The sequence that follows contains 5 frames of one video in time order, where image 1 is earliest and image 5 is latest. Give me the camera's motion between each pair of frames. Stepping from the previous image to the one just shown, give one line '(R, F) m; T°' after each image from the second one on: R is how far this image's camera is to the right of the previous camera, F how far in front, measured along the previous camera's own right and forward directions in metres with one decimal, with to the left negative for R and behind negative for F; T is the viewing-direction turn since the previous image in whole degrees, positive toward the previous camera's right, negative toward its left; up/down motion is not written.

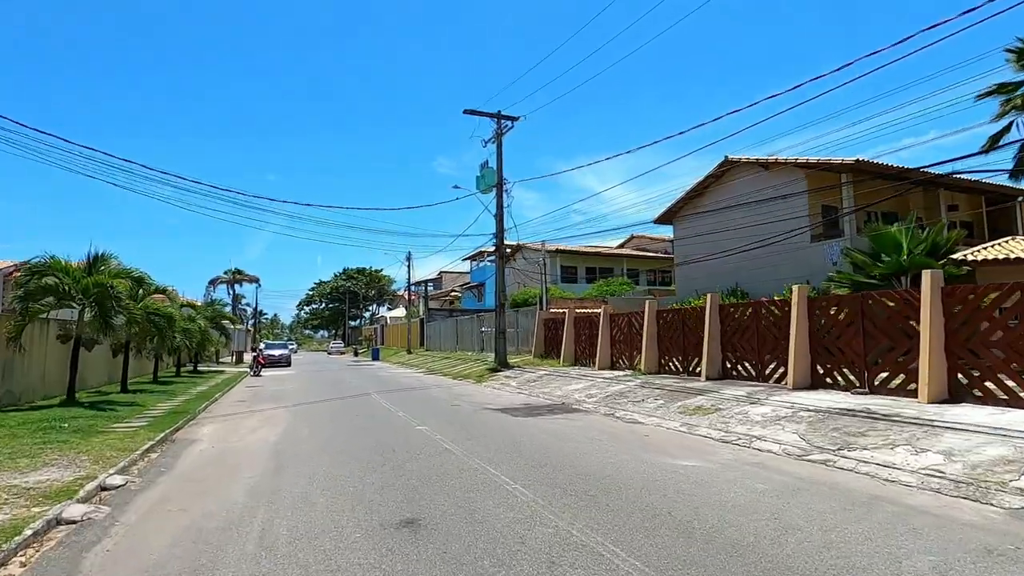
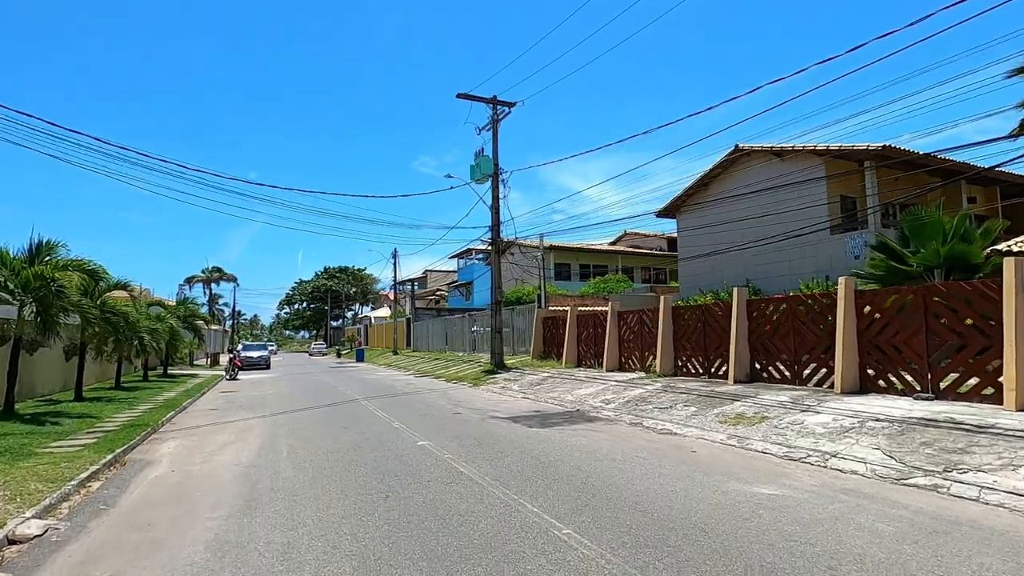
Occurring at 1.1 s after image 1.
(-0.7, +1.8) m; +2°
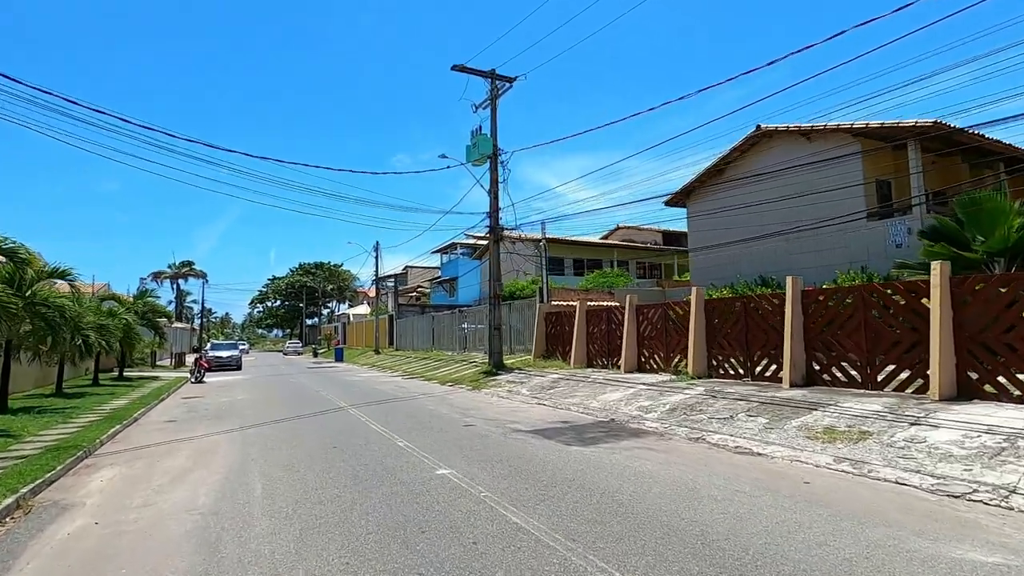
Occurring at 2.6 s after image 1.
(-1.1, +2.4) m; +2°
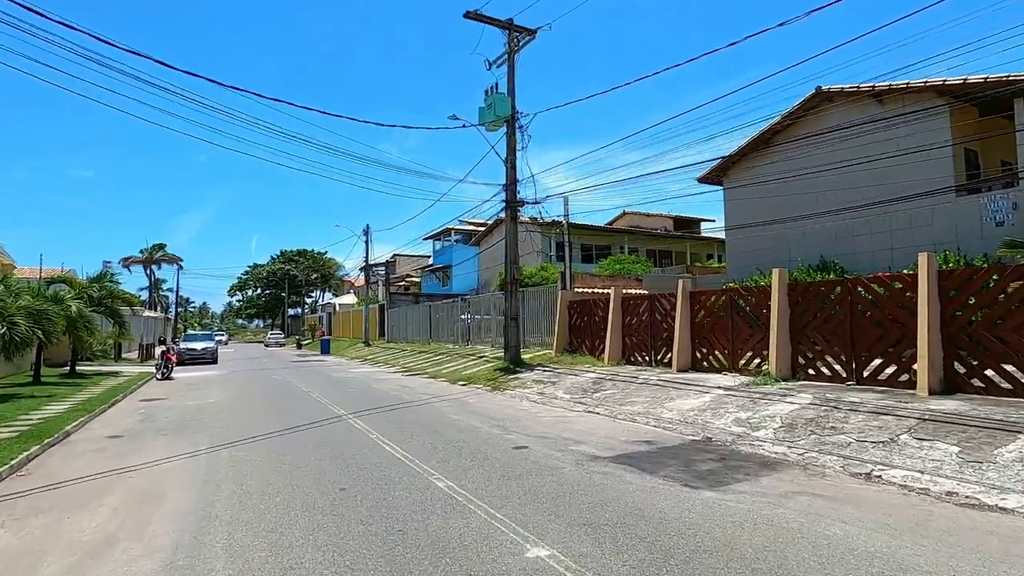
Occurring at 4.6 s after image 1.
(-1.4, +3.2) m; +2°
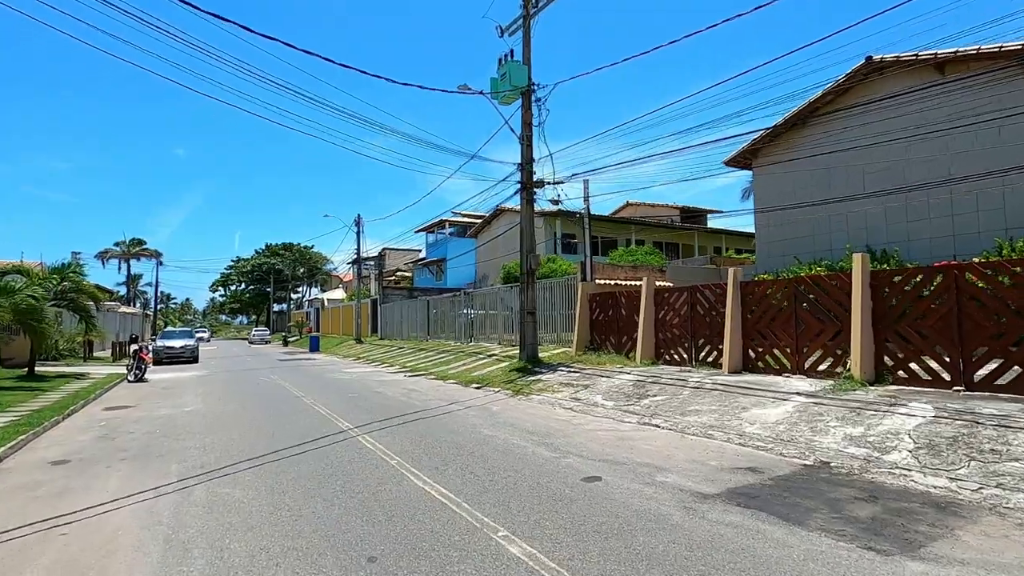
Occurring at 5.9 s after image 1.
(-1.1, +2.1) m; +1°
